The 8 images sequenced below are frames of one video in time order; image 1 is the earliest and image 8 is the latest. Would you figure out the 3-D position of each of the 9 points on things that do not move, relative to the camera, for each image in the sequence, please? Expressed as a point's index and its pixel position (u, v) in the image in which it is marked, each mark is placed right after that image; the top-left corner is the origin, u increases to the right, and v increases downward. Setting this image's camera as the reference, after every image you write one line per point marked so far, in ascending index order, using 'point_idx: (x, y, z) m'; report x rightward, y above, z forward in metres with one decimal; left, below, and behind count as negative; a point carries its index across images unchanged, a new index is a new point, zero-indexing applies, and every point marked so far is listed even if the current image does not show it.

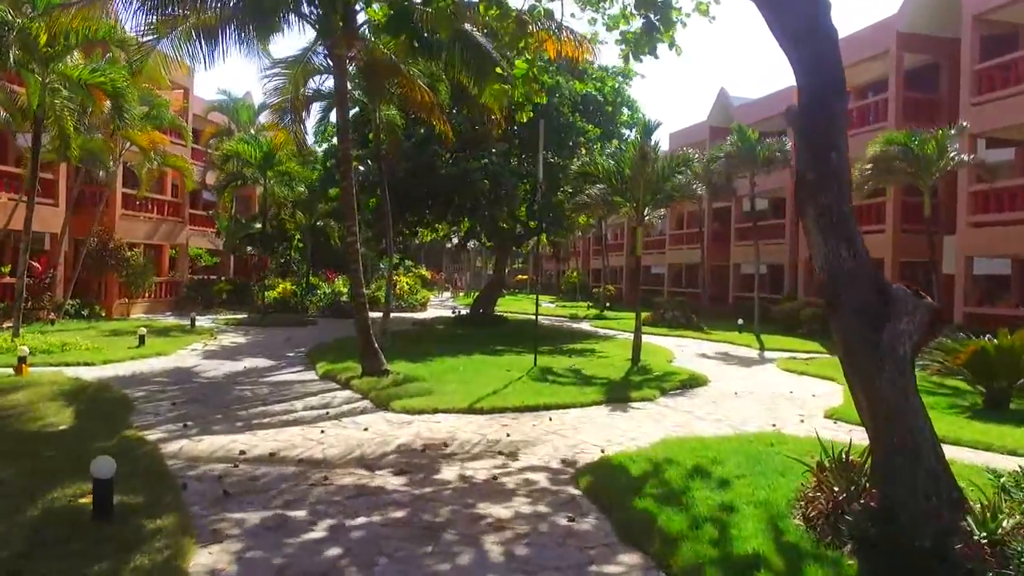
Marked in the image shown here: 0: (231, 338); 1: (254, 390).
0: (-6.1, -1.1, +16.7) m
1: (-3.1, -1.3, +9.1) m
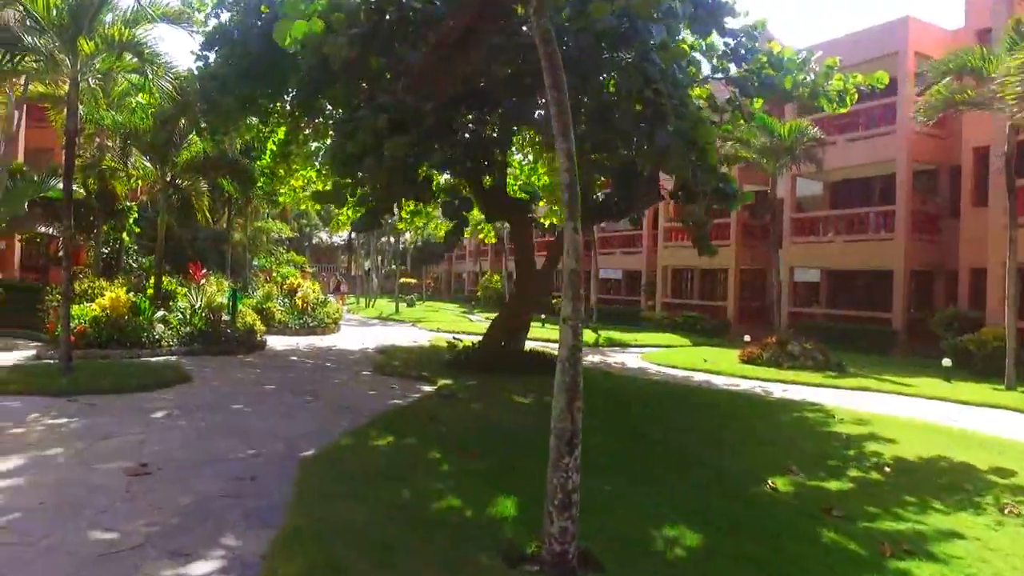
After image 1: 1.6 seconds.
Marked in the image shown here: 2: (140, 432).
0: (-5.0, -1.2, +15.2) m
1: (-2.2, -1.4, +7.5) m
2: (-3.5, -1.4, +7.6) m
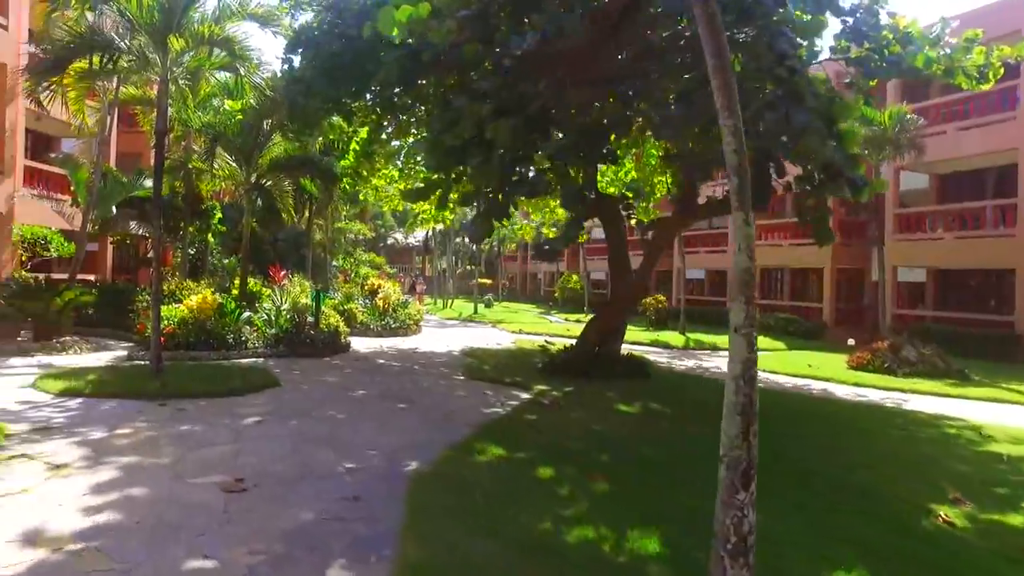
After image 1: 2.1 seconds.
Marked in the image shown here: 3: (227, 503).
0: (-3.3, -1.2, +14.9) m
1: (-1.2, -1.4, +7.0) m
2: (-2.5, -1.4, +7.2) m
3: (-1.9, -1.4, +5.3) m
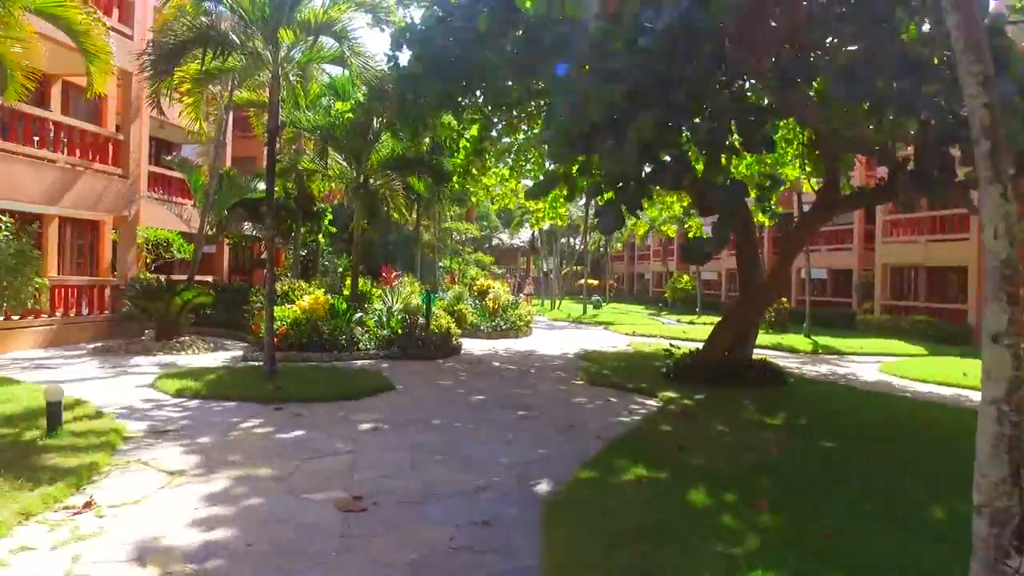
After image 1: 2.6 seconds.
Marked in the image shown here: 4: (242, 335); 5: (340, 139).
0: (-1.2, -1.2, +14.5) m
1: (-0.1, -1.4, +6.4) m
2: (-1.4, -1.4, +6.8) m
3: (-1.0, -1.4, +4.8) m
4: (-5.7, -1.0, +16.7) m
5: (-3.5, +3.0, +16.2) m
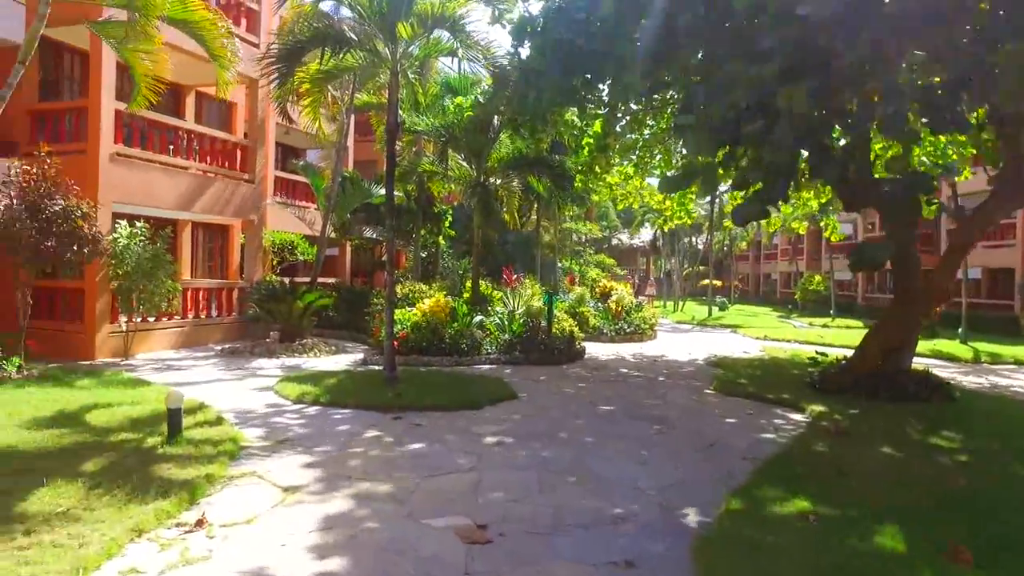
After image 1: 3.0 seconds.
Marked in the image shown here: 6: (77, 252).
0: (+1.0, -1.3, +13.9) m
1: (+0.9, -1.4, +5.7) m
2: (-0.3, -1.4, +6.2) m
3: (-0.2, -1.4, +4.2) m
4: (-3.1, -1.0, +16.7) m
5: (-1.1, +3.0, +15.9) m
6: (-6.1, +0.5, +11.0) m
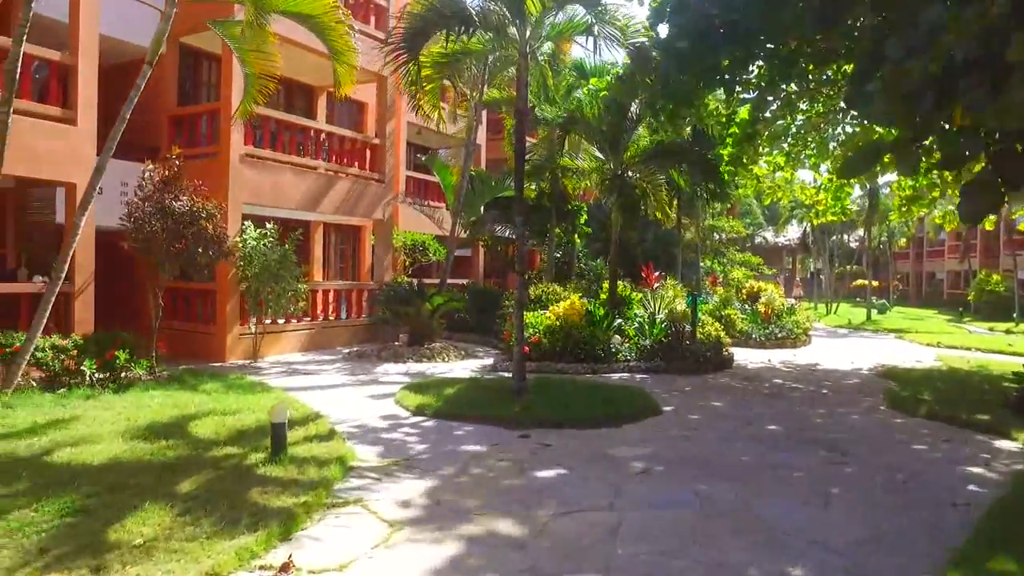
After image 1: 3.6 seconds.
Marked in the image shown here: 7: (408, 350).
0: (+3.2, -1.3, +12.5) m
1: (+1.7, -1.4, +4.5) m
2: (+0.6, -1.4, +5.2) m
3: (+0.4, -1.5, +3.2) m
4: (-0.4, -1.1, +16.0) m
5: (+1.5, +3.0, +14.8) m
6: (-4.3, +0.5, +10.9) m
7: (-1.8, -1.1, +13.9) m
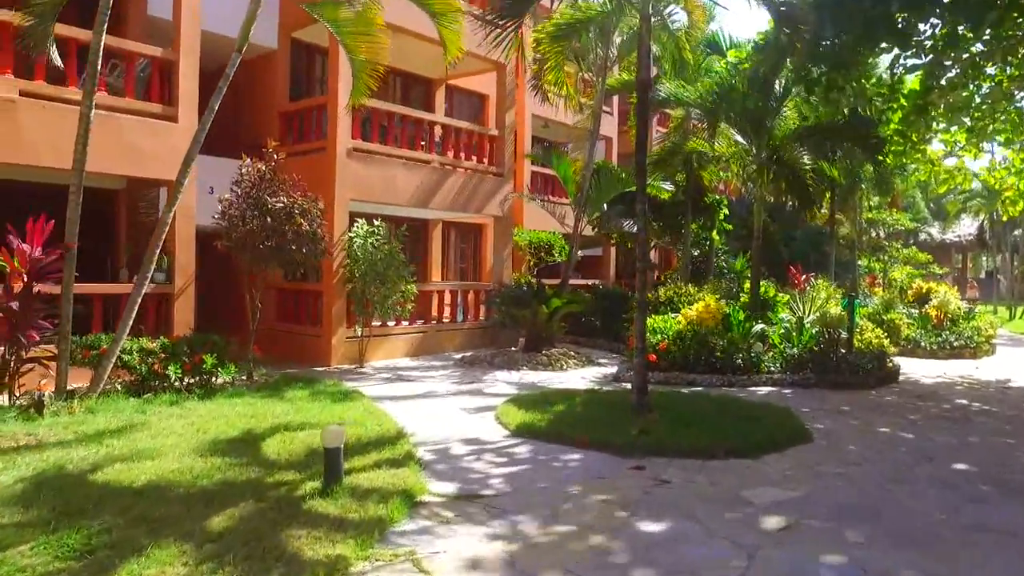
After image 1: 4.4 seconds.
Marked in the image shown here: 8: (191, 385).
0: (+4.9, -1.3, +10.5) m
1: (+2.0, -1.4, +2.9) m
2: (+1.1, -1.4, +3.8) m
3: (+0.5, -1.4, +1.9) m
4: (+1.9, -1.1, +14.6) m
5: (+3.6, +3.0, +13.2) m
6: (-2.7, +0.5, +10.3) m
7: (+0.2, -1.1, +12.8) m
8: (-3.6, -1.1, +8.9) m
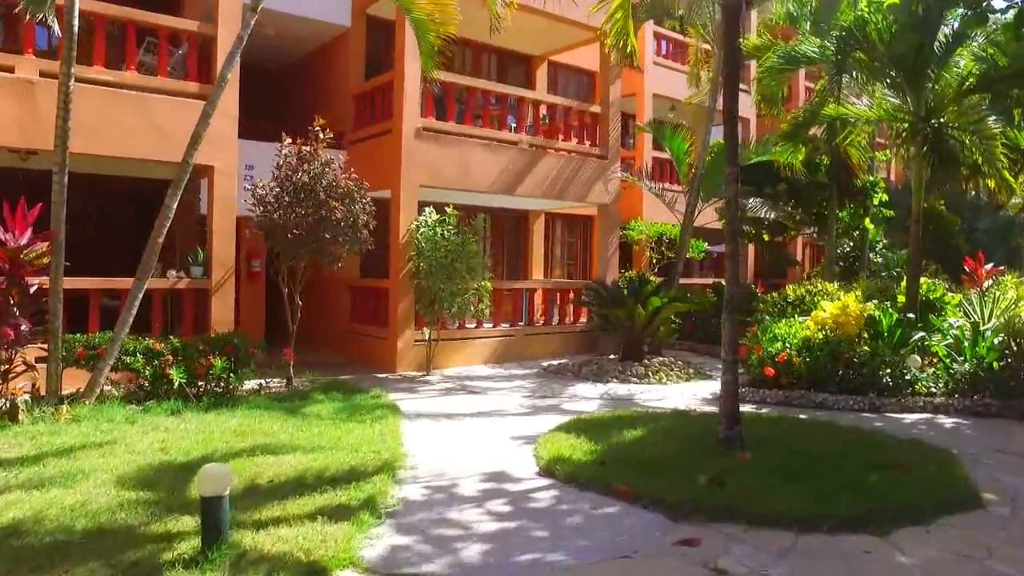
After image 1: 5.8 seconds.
0: (+5.6, -1.2, +7.7) m
1: (+1.4, -1.3, +0.7) m
2: (+0.6, -1.3, +1.8) m
3: (-0.4, -1.3, +0.1) m
4: (+3.6, -1.1, +12.2) m
5: (+4.9, +3.0, +10.5) m
6: (-1.9, +0.5, +8.9) m
7: (+1.4, -1.1, +10.8) m
8: (-3.0, -1.0, +7.7) m
